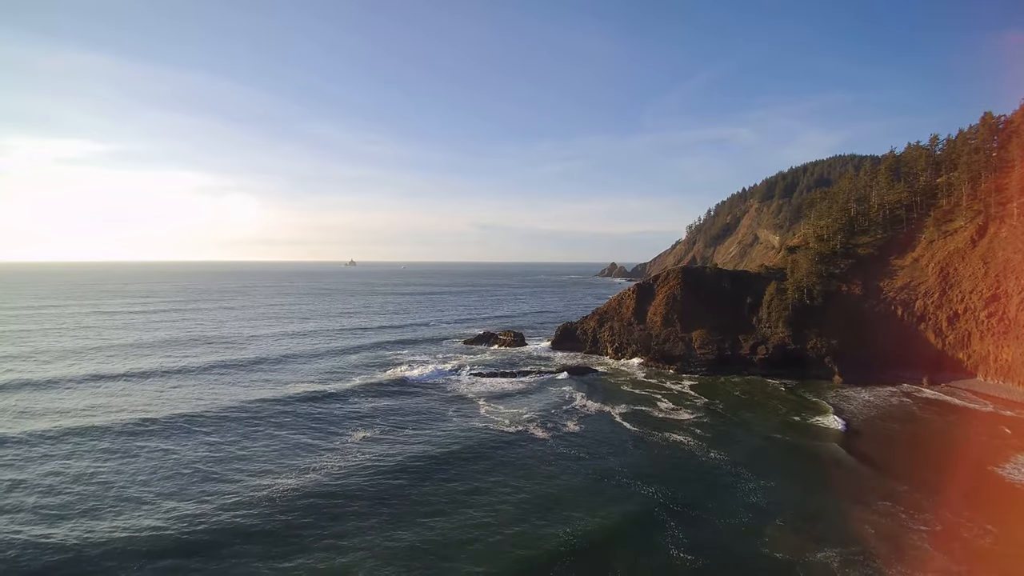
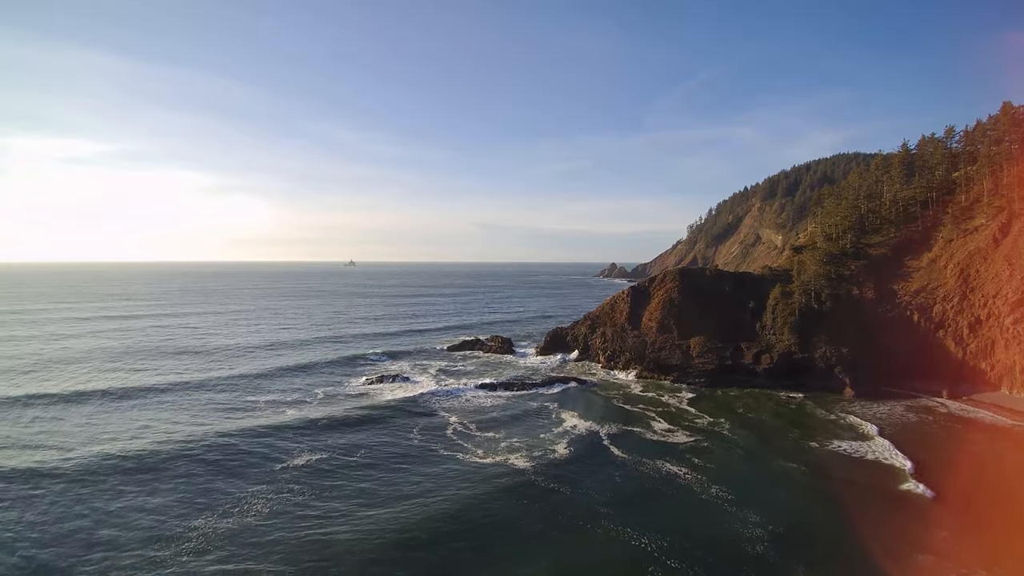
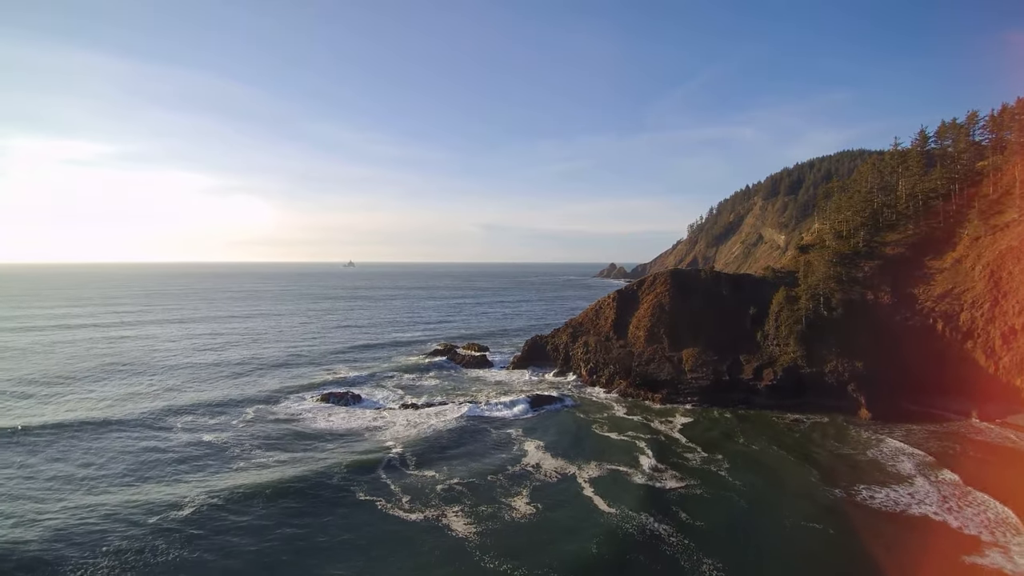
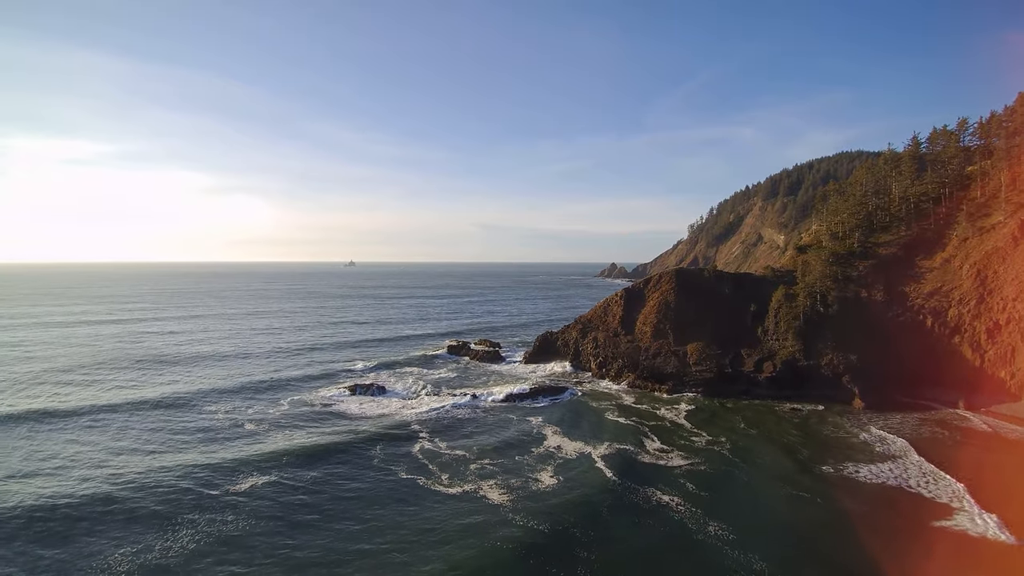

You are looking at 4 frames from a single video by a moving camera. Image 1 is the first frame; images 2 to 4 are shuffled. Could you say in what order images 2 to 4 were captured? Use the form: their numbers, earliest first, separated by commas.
2, 4, 3
